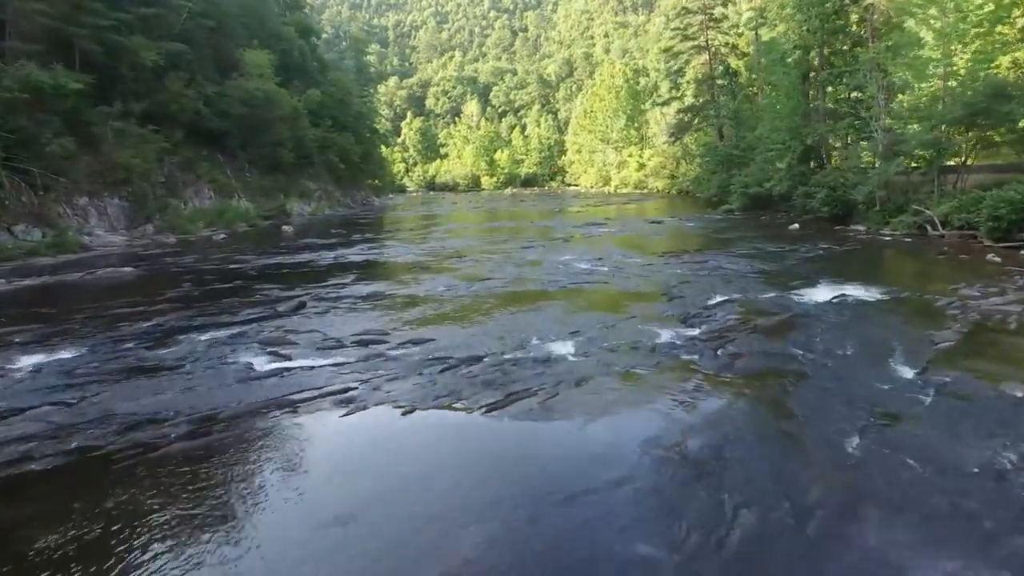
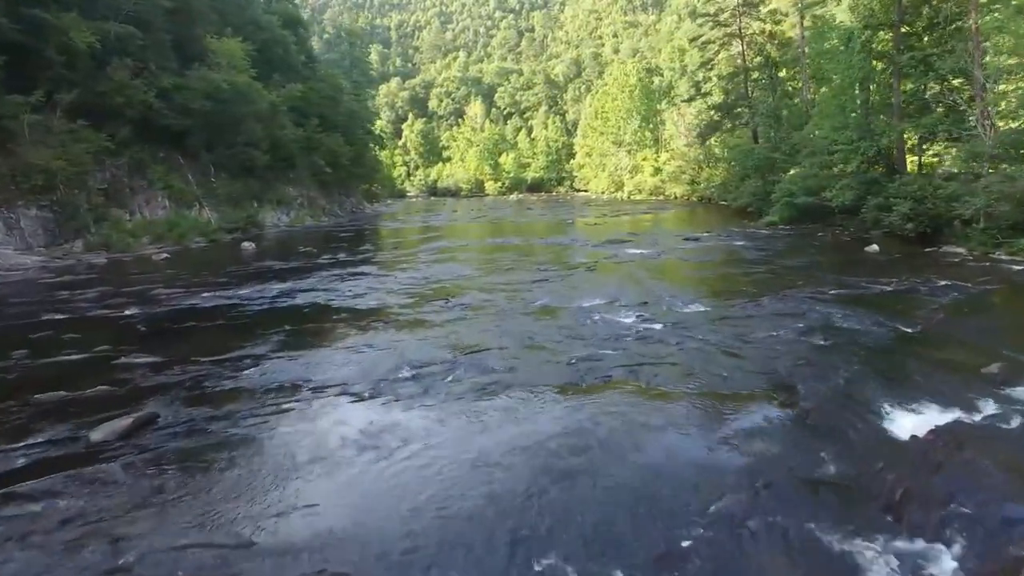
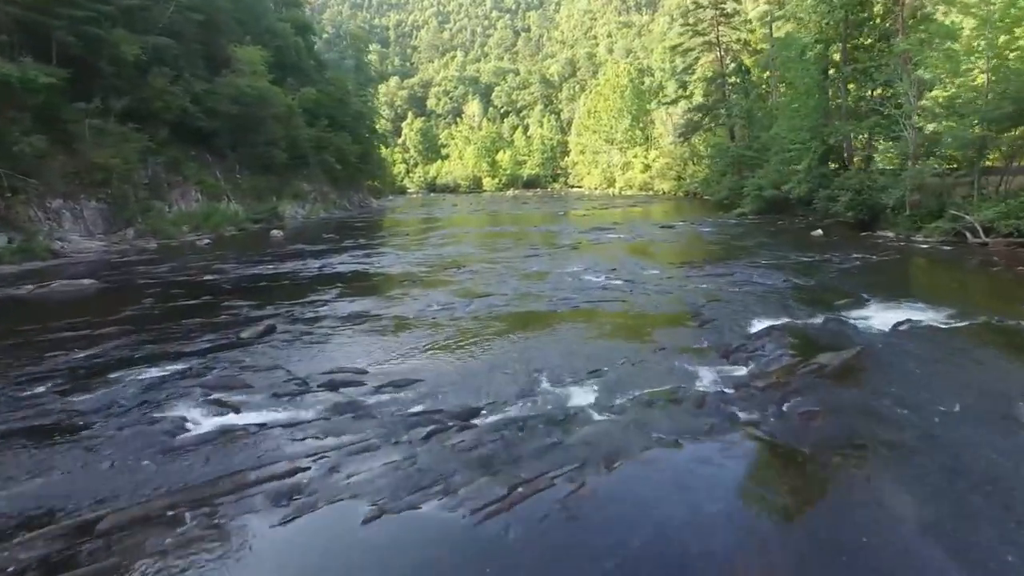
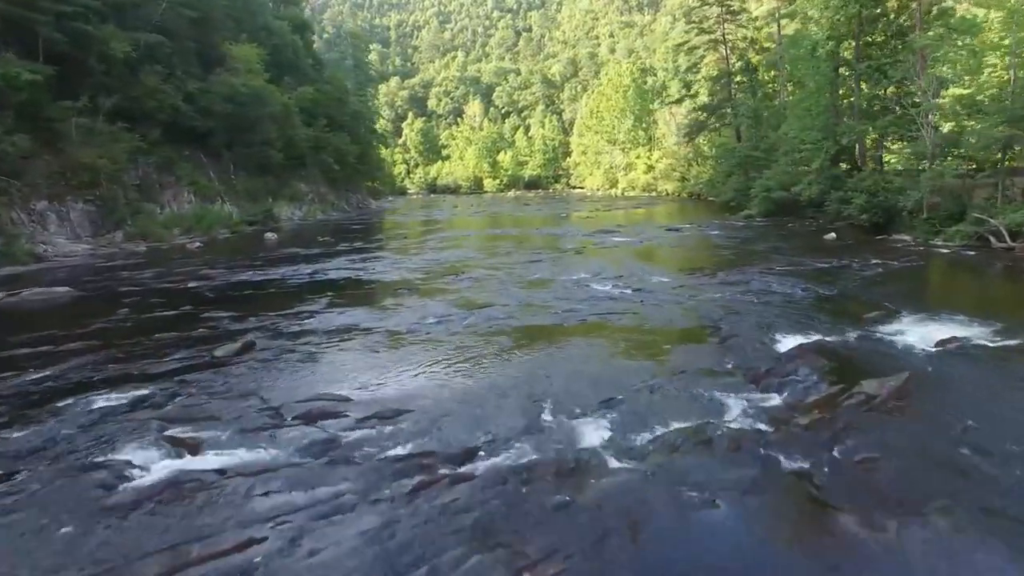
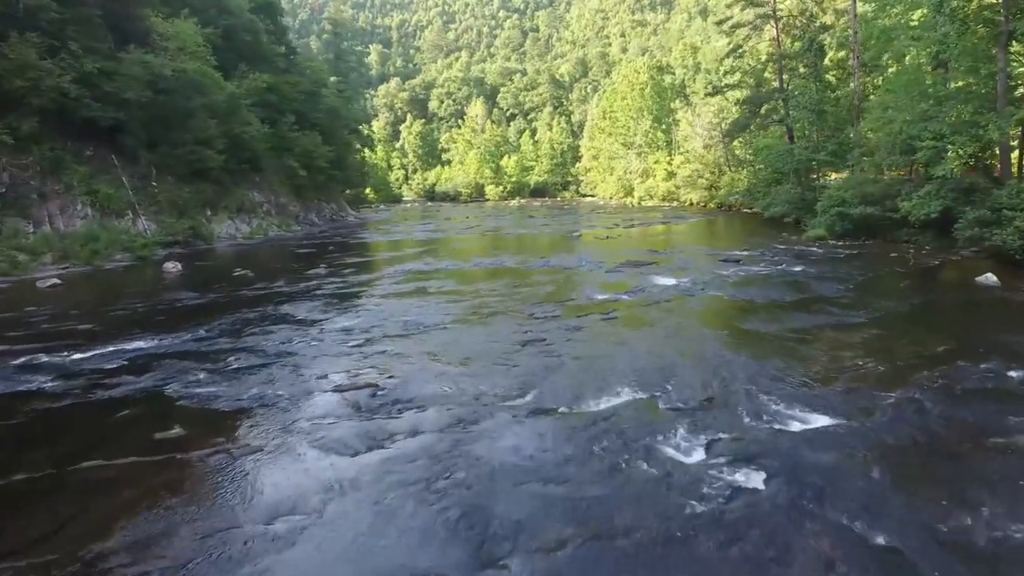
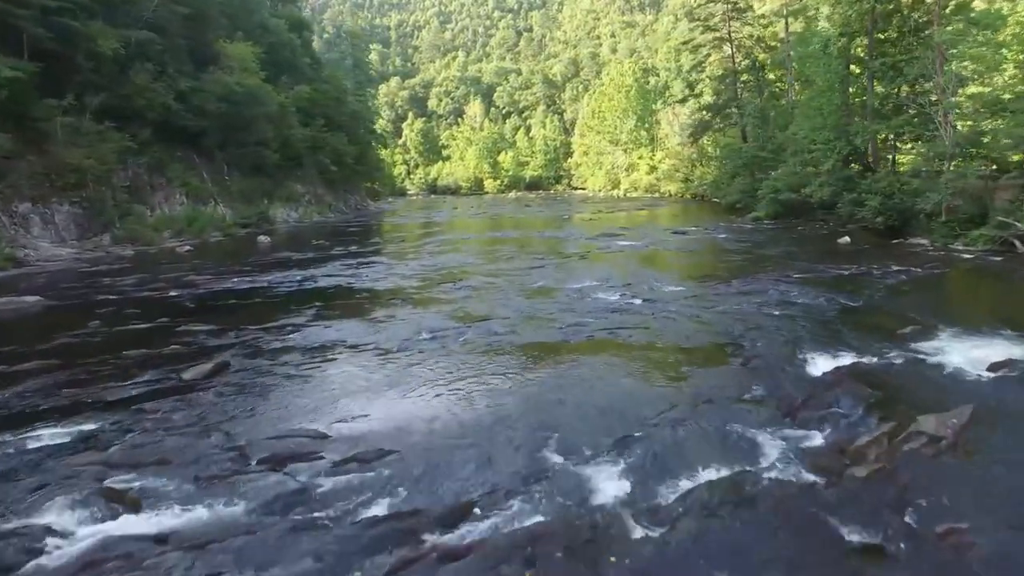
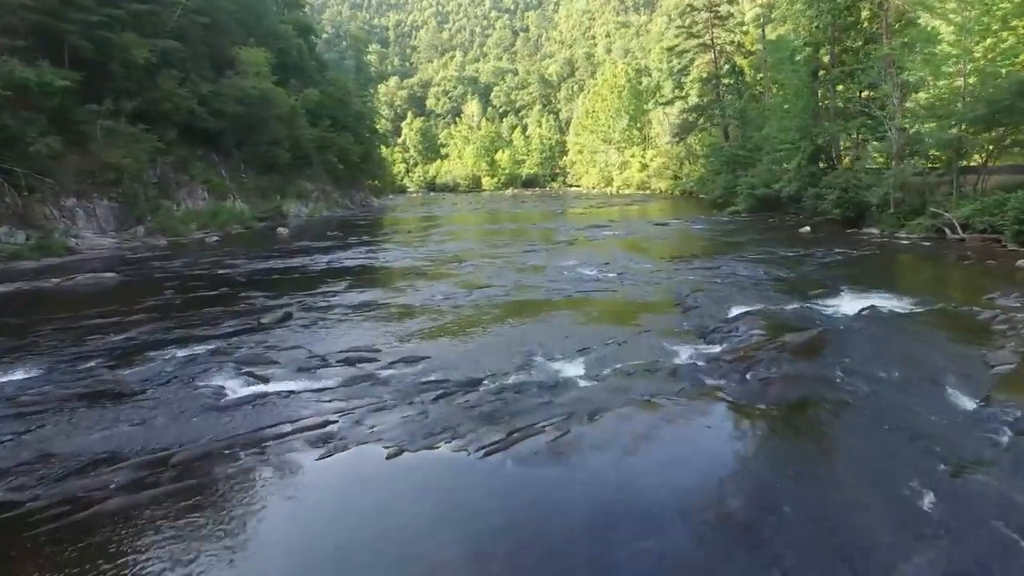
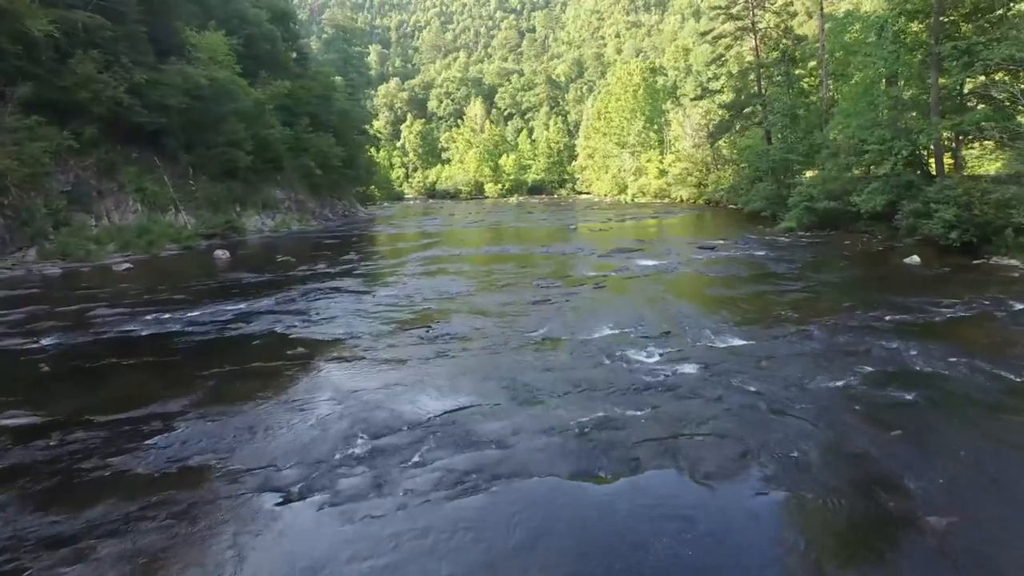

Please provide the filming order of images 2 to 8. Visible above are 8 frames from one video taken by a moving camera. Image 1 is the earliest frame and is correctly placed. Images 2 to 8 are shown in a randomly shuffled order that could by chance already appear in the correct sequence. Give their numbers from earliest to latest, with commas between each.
7, 3, 4, 6, 2, 8, 5
